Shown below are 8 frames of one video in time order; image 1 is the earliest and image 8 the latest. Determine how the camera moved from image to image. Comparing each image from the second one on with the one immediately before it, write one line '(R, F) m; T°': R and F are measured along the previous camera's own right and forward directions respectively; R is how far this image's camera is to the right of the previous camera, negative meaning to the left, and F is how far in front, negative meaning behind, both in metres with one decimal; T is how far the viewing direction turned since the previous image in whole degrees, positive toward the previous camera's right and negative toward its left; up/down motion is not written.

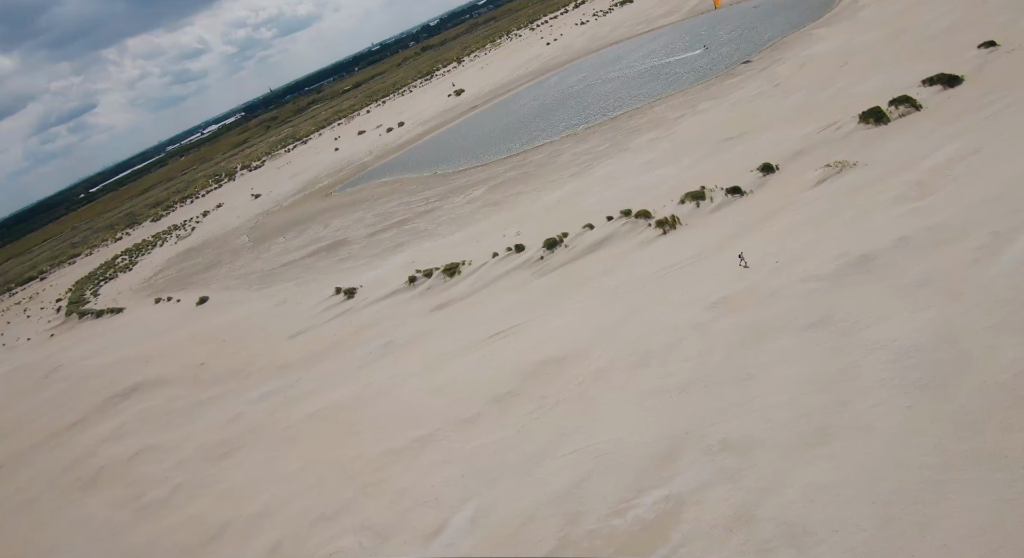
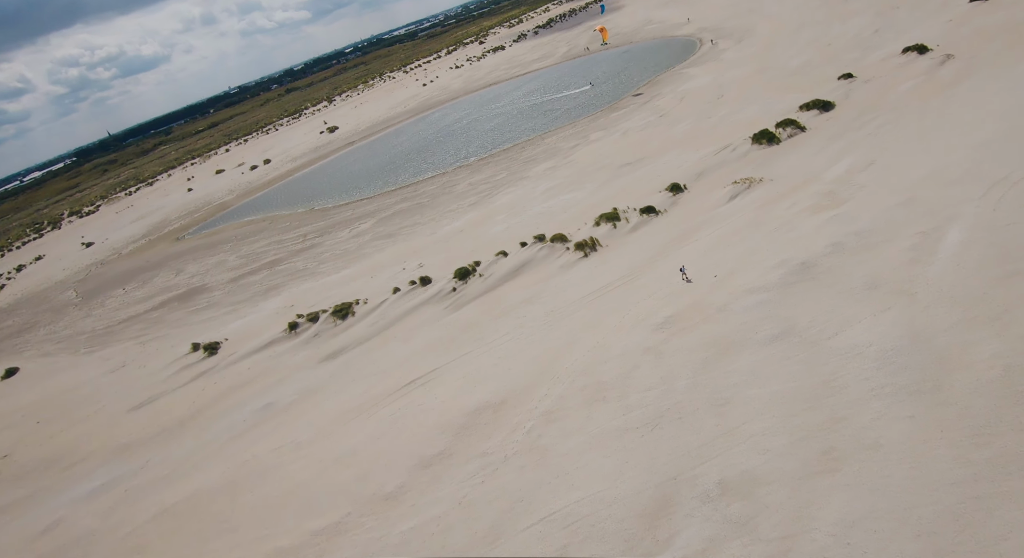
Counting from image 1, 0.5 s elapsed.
(-1.3, +3.9) m; +12°
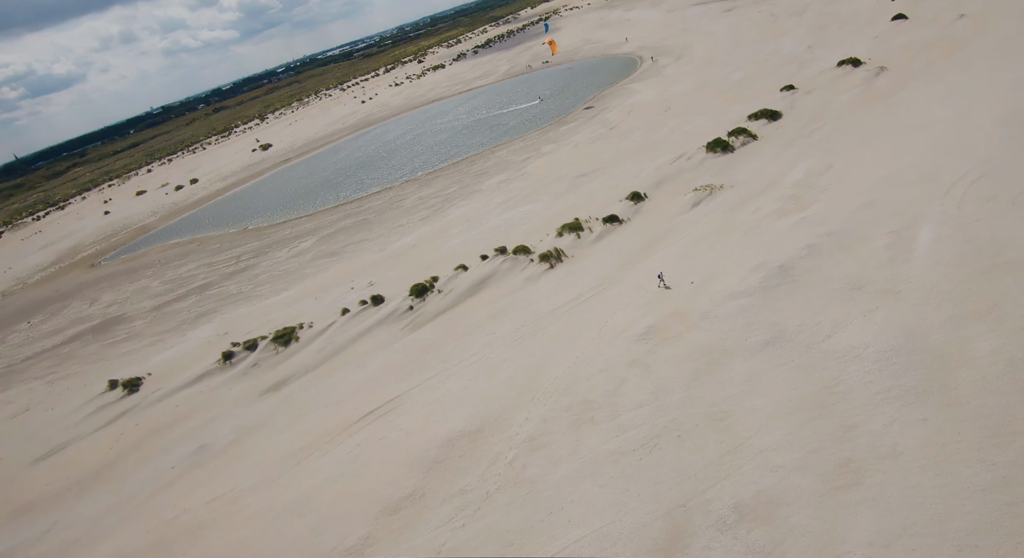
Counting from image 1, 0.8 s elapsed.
(-0.9, +1.8) m; +6°
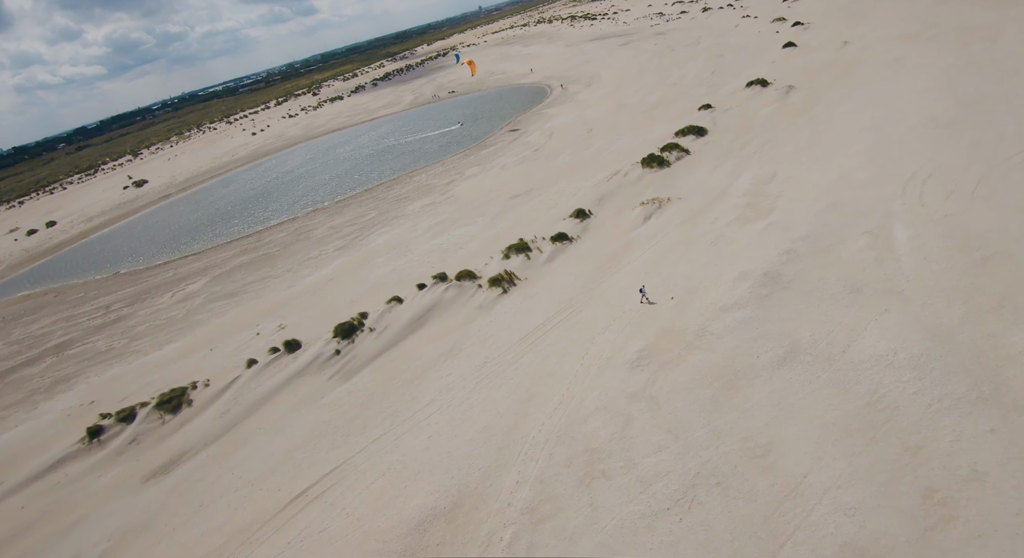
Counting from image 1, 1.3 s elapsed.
(-1.5, +3.5) m; +9°
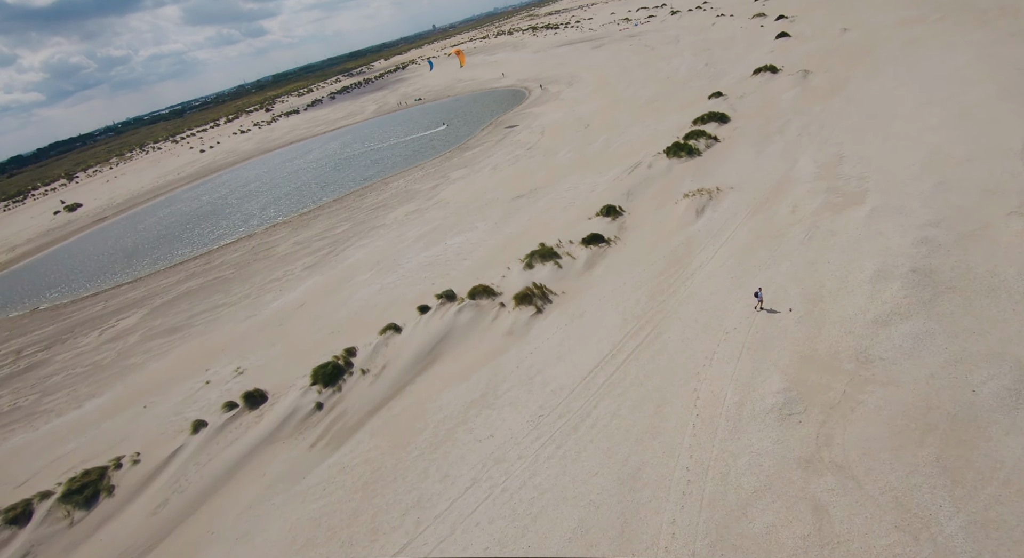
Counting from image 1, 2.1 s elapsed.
(-2.0, +5.4) m; +4°
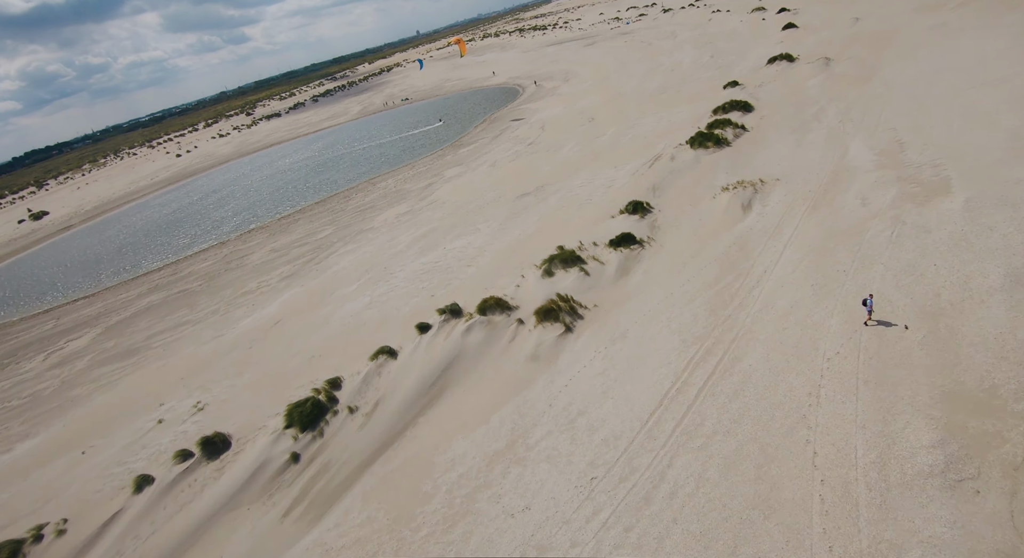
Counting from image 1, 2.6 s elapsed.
(-0.8, +3.2) m; +1°
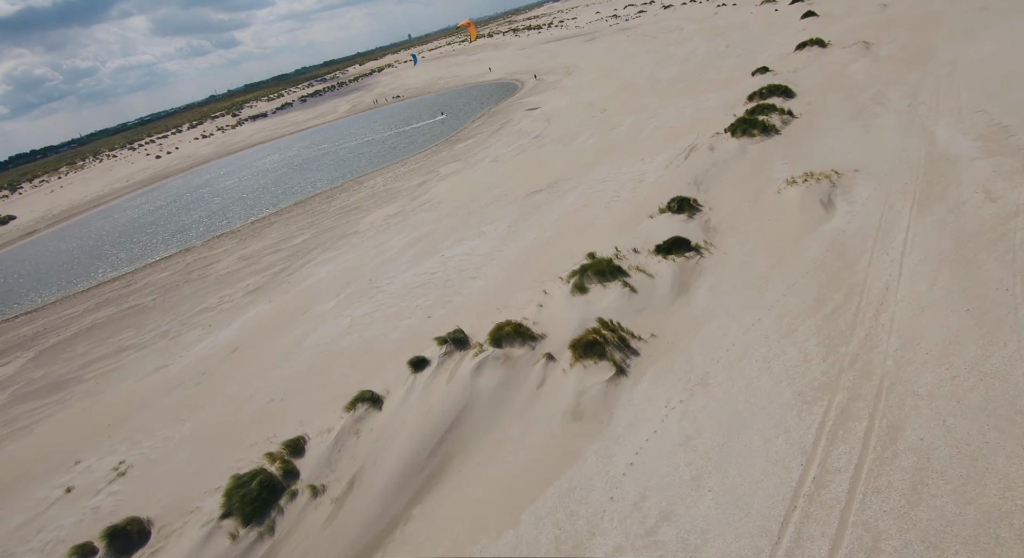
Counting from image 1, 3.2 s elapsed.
(-0.6, +3.7) m; +1°
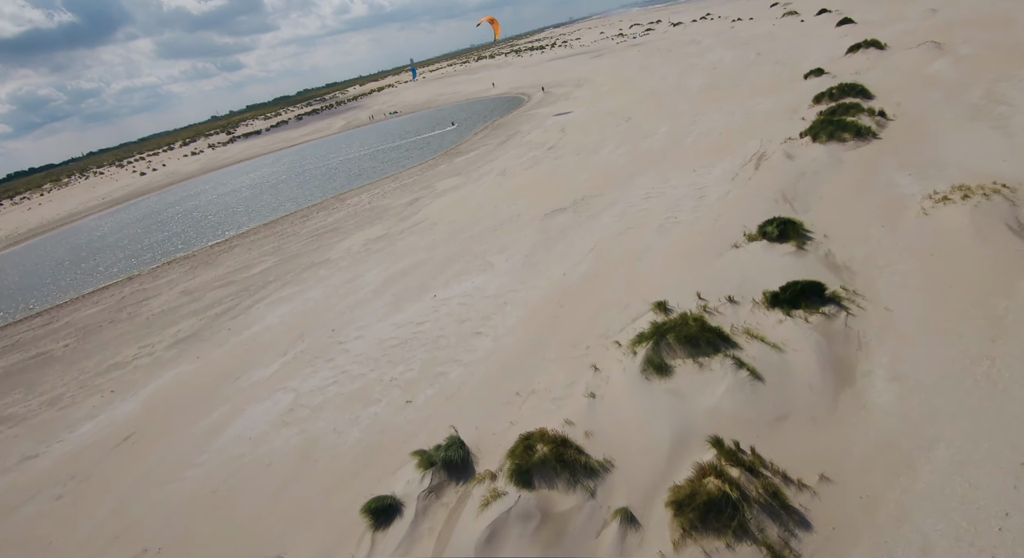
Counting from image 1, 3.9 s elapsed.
(-0.4, +4.8) m; 0°
